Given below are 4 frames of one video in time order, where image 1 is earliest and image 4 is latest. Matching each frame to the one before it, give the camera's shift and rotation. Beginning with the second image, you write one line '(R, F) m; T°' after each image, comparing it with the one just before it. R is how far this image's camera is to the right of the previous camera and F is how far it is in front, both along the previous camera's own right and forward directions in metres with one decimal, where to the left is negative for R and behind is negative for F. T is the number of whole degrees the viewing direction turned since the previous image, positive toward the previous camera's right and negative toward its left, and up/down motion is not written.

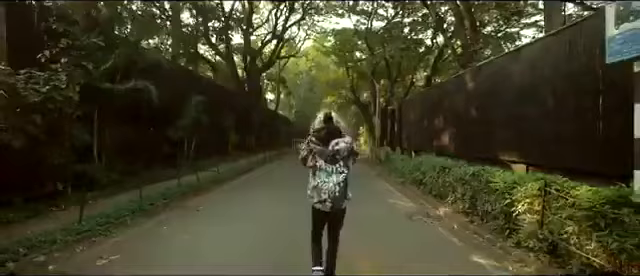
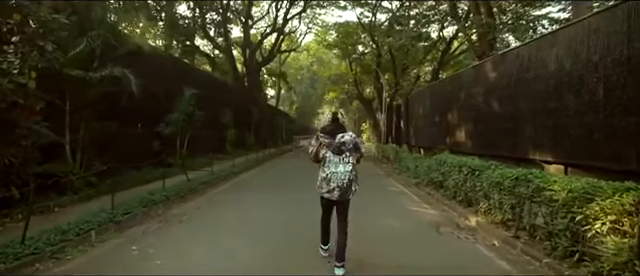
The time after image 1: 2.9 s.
(-0.1, +2.0) m; 0°
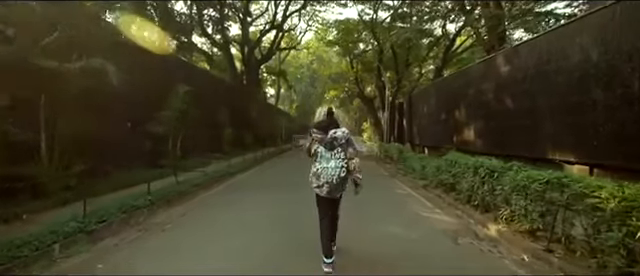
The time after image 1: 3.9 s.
(0.0, +1.2) m; 0°
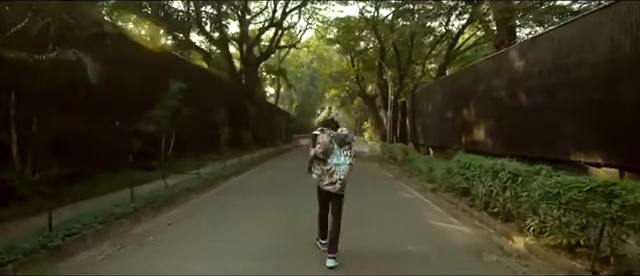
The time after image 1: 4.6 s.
(0.0, +1.2) m; 0°
